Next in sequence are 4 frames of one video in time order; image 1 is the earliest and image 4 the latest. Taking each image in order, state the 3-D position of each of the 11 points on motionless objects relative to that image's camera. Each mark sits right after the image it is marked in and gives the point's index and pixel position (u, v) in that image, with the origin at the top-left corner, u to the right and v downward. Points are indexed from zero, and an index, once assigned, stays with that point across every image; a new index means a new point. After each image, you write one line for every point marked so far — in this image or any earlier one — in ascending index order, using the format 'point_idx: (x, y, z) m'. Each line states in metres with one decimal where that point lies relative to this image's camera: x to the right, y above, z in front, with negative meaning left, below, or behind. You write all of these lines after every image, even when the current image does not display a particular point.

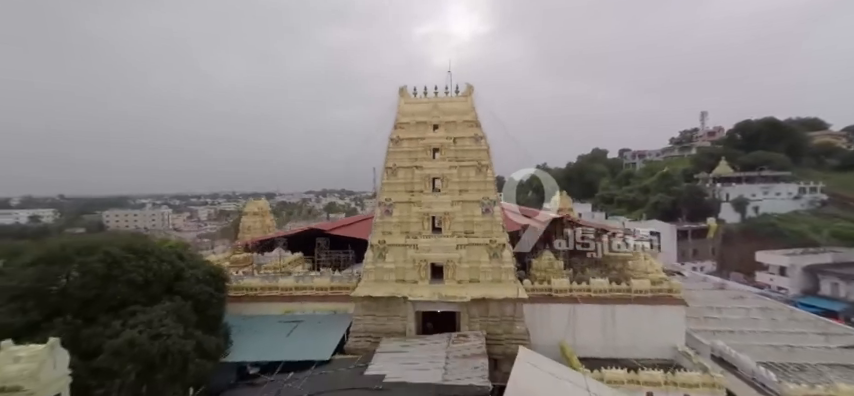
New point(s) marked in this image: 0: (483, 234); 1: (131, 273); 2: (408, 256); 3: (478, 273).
0: (+1.6, -1.0, +10.6) m
1: (-6.3, -1.6, +8.0) m
2: (-0.5, -1.6, +10.5) m
3: (+1.4, -2.1, +10.3) m
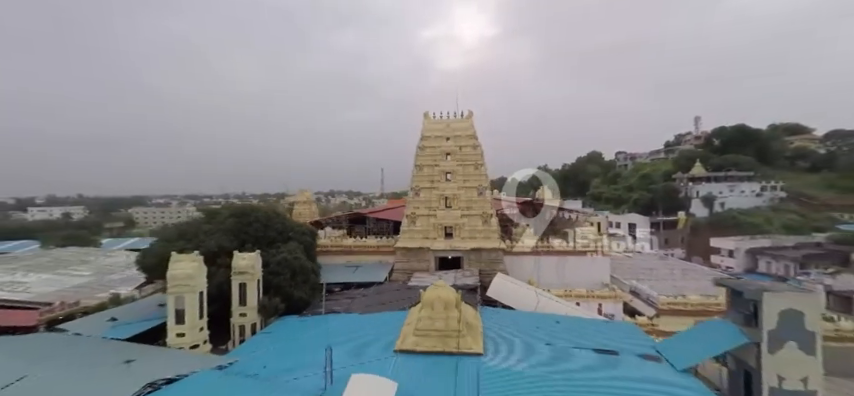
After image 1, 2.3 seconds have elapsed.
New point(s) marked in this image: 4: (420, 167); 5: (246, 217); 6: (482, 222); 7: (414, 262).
0: (+2.3, -0.4, +16.3) m
1: (-5.7, -1.0, +13.8) m
2: (+0.1, -1.1, +16.3) m
3: (+2.1, -1.5, +16.1) m
4: (-0.3, +1.5, +16.9) m
5: (-6.7, -0.7, +13.4) m
6: (+2.4, -1.0, +16.2) m
7: (-0.6, -2.8, +16.2) m
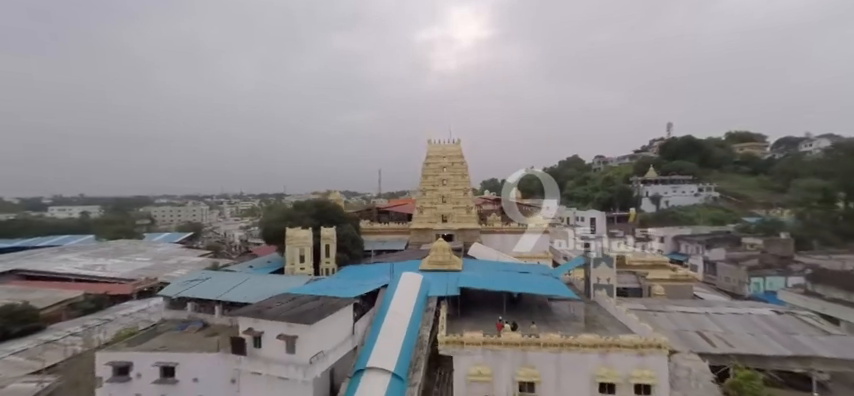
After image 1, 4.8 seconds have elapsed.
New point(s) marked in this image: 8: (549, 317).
0: (+2.5, -0.3, +25.1) m
1: (-5.4, -0.9, +22.5) m
2: (+0.4, -1.0, +25.1) m
3: (+2.3, -1.4, +24.9) m
4: (-0.1, +1.6, +25.7) m
5: (-6.4, -0.6, +22.1) m
6: (+2.7, -0.9, +25.0) m
7: (-0.3, -2.7, +25.0) m
8: (+4.9, -4.7, +14.5) m
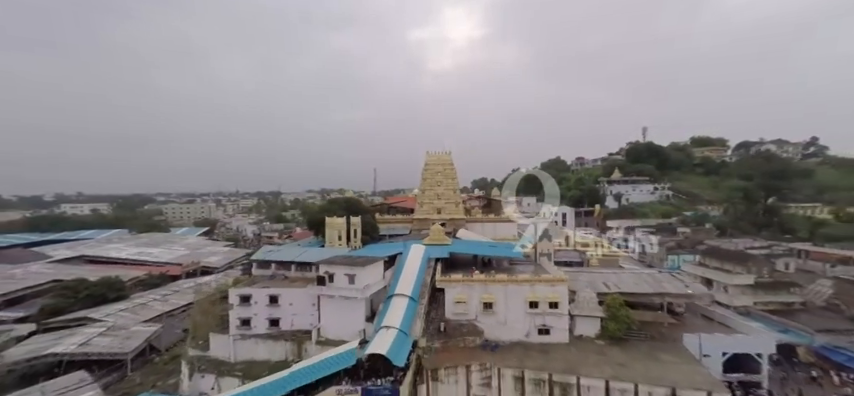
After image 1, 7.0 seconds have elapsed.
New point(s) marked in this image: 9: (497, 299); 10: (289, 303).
0: (+2.4, -0.1, +33.3) m
1: (-5.5, -0.7, +30.5) m
2: (+0.3, -0.8, +33.2) m
3: (+2.2, -1.2, +33.0) m
4: (-0.2, +1.8, +33.7) m
5: (-6.5, -0.4, +30.1) m
6: (+2.6, -0.7, +33.1) m
7: (-0.4, -2.5, +33.1) m
8: (+5.0, -4.6, +22.7) m
9: (+3.8, -5.4, +19.6) m
10: (-7.6, -5.8, +19.9) m
